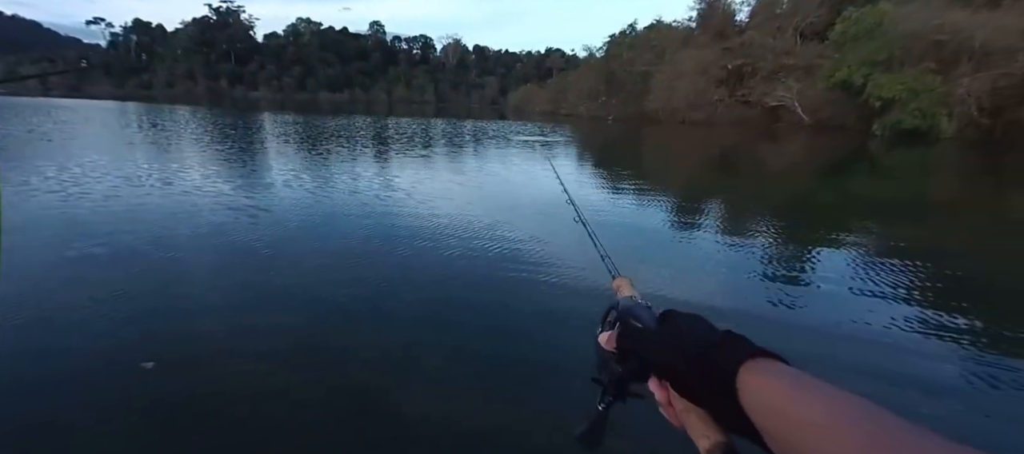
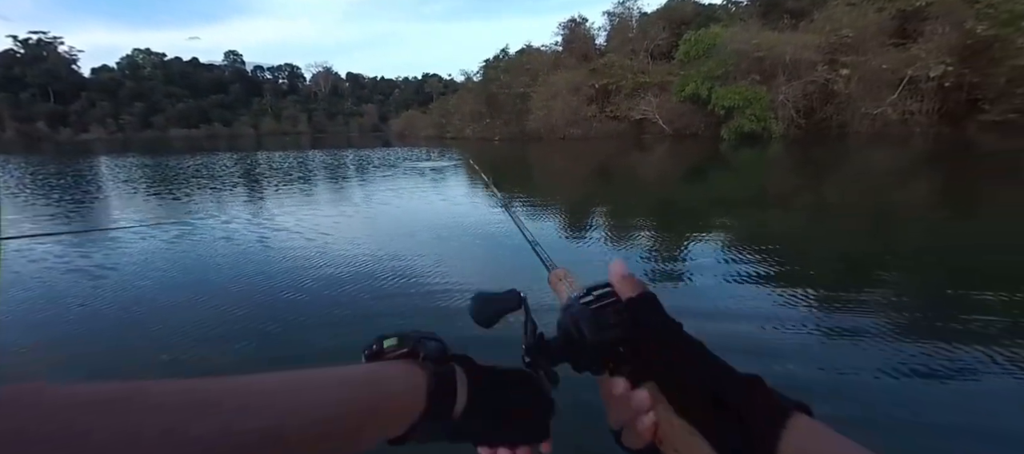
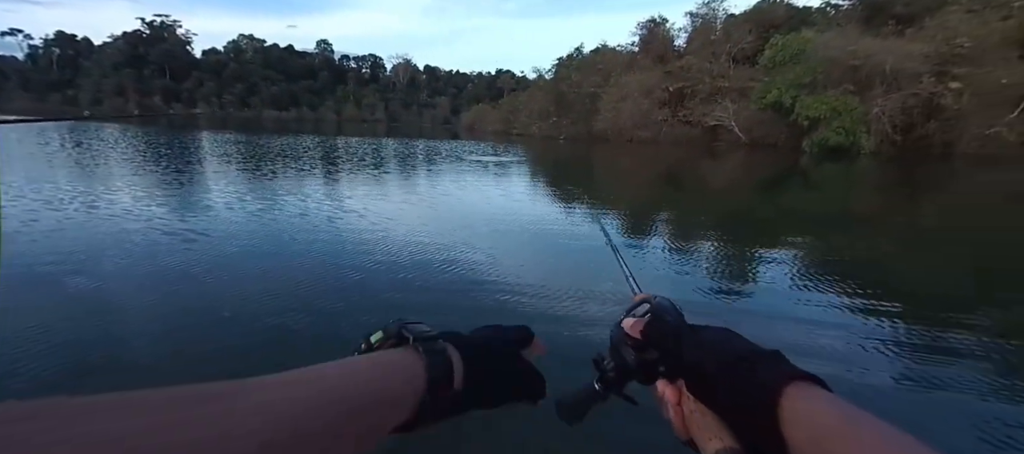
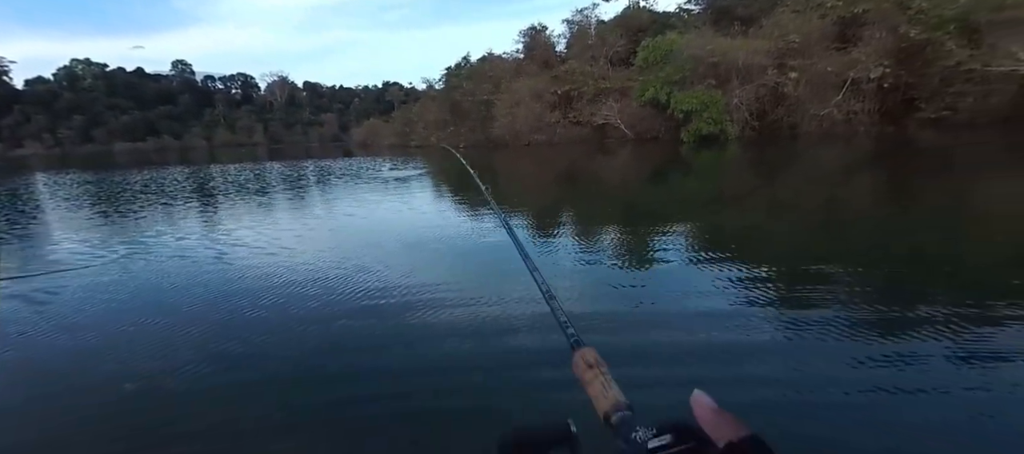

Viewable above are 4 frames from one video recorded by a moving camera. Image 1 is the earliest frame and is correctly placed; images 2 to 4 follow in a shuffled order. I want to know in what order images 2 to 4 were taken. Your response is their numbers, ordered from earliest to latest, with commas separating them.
3, 2, 4
